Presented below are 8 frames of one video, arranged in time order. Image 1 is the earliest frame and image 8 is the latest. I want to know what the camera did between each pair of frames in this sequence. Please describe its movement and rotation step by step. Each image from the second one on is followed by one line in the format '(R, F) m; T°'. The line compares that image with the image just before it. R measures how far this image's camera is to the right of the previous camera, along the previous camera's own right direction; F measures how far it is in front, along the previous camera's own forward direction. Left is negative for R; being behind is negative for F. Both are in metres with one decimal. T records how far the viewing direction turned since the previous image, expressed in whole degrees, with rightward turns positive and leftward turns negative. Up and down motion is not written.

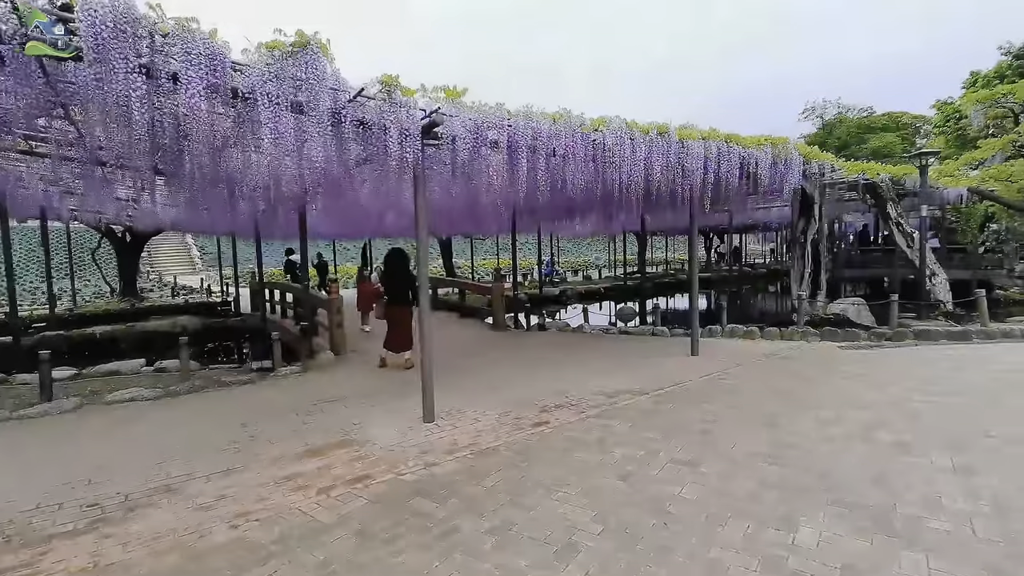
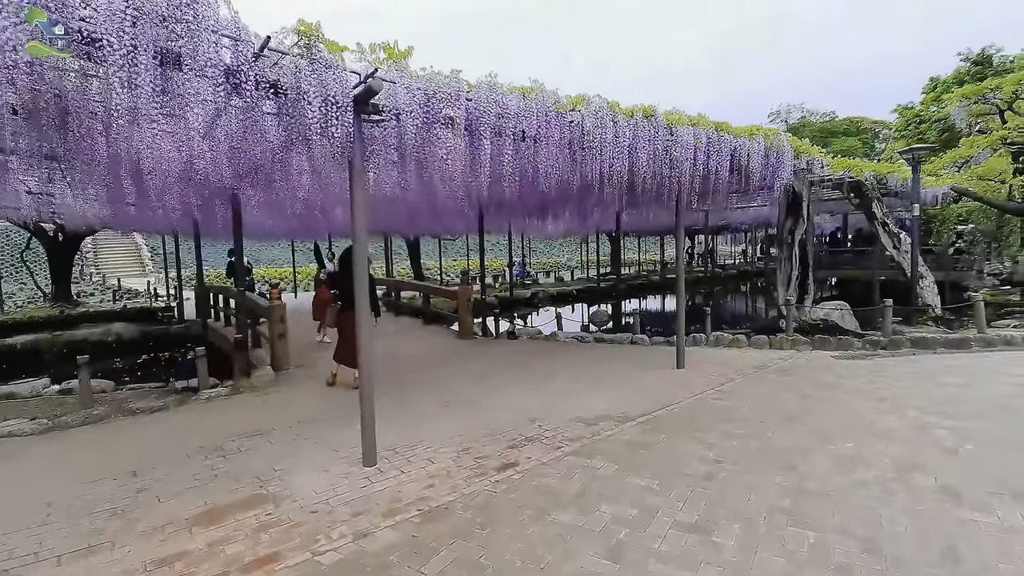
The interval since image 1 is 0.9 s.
(+0.1, +0.6) m; +3°
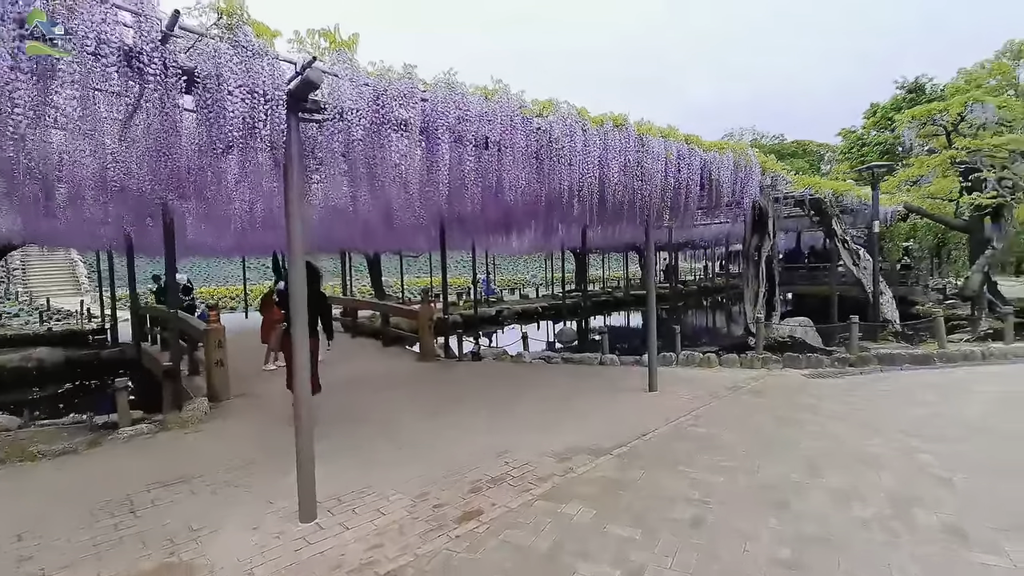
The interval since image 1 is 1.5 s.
(0.0, +0.3) m; +4°
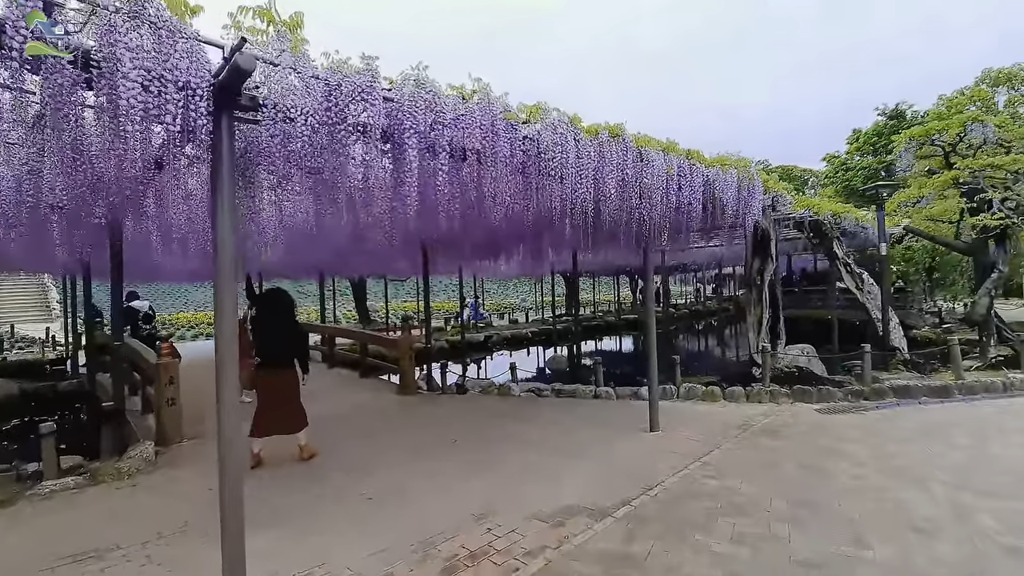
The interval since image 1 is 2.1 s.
(0.0, +0.4) m; +1°
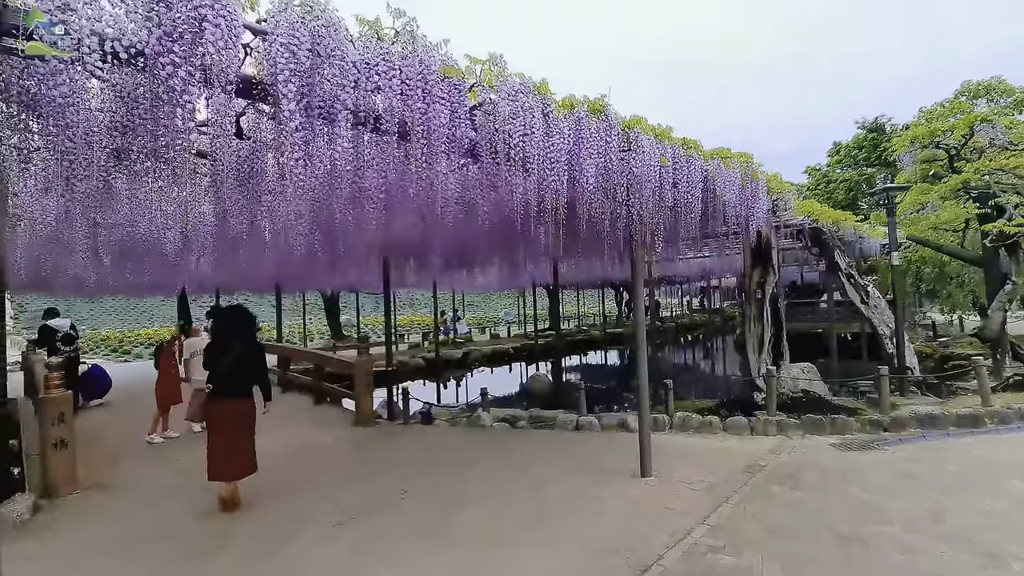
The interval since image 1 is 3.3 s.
(+0.2, +0.7) m; +2°
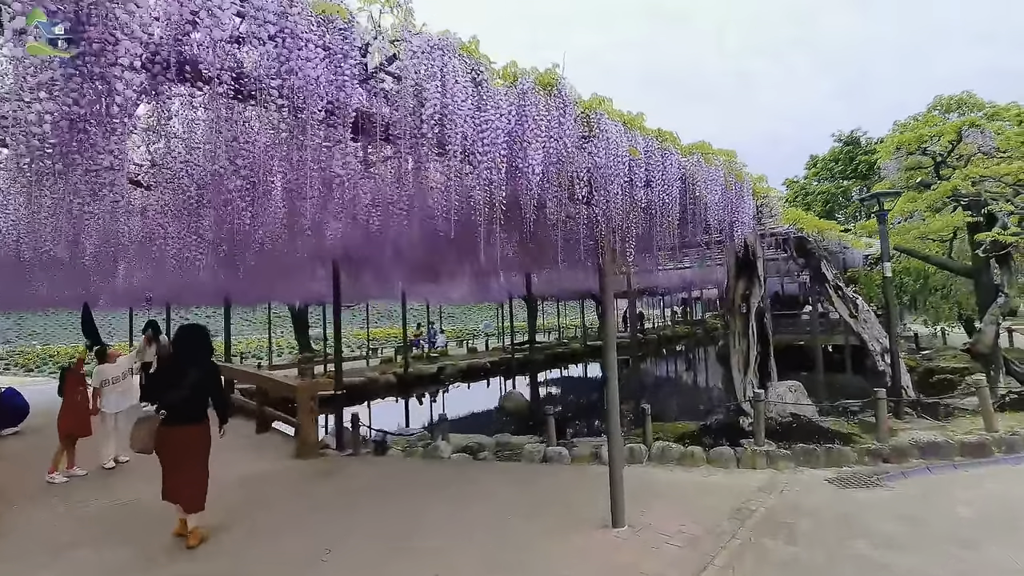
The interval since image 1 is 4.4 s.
(+0.2, +0.5) m; +2°
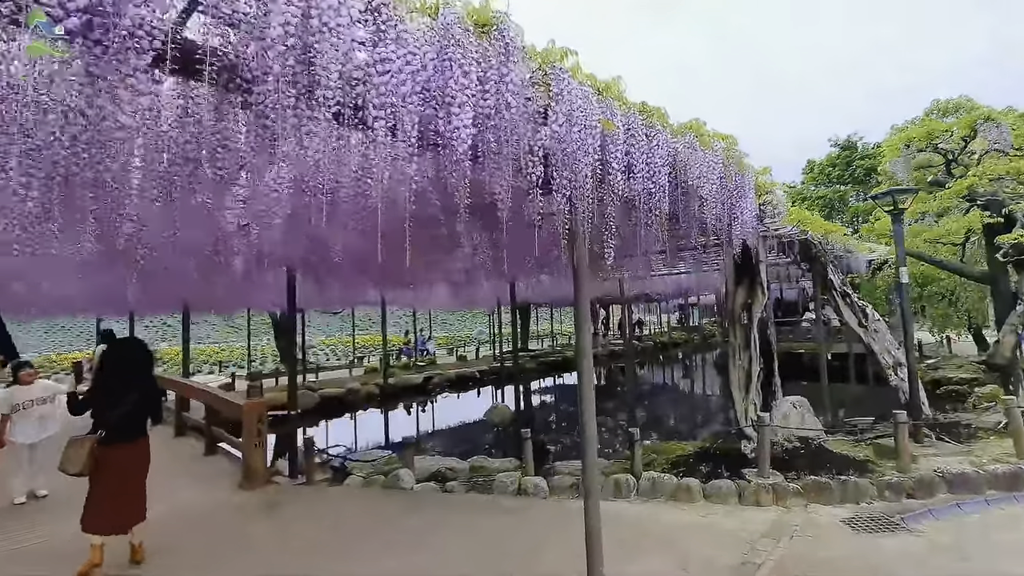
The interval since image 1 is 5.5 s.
(+0.2, +0.5) m; 0°
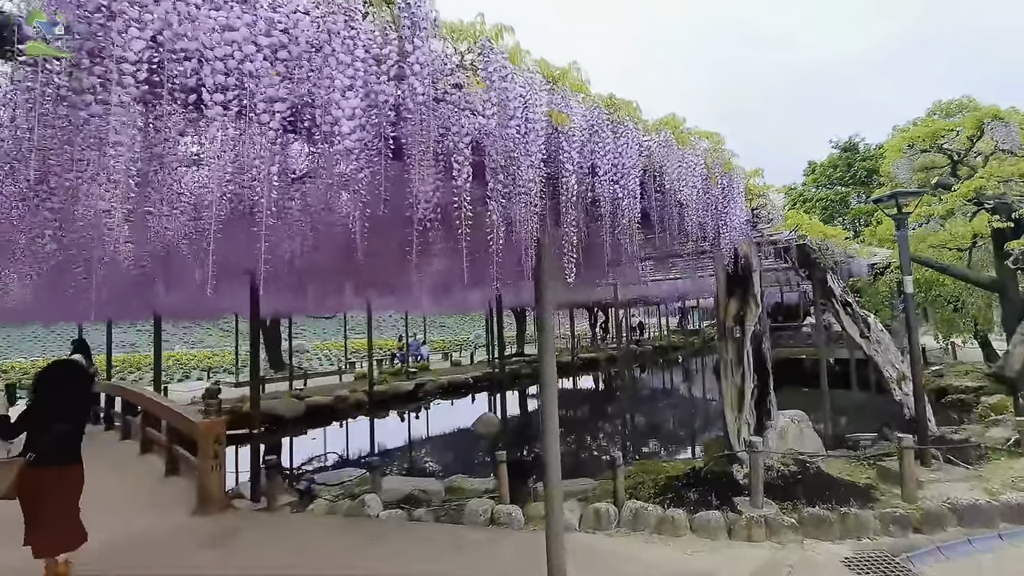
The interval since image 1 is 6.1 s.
(+0.2, +0.3) m; 0°
